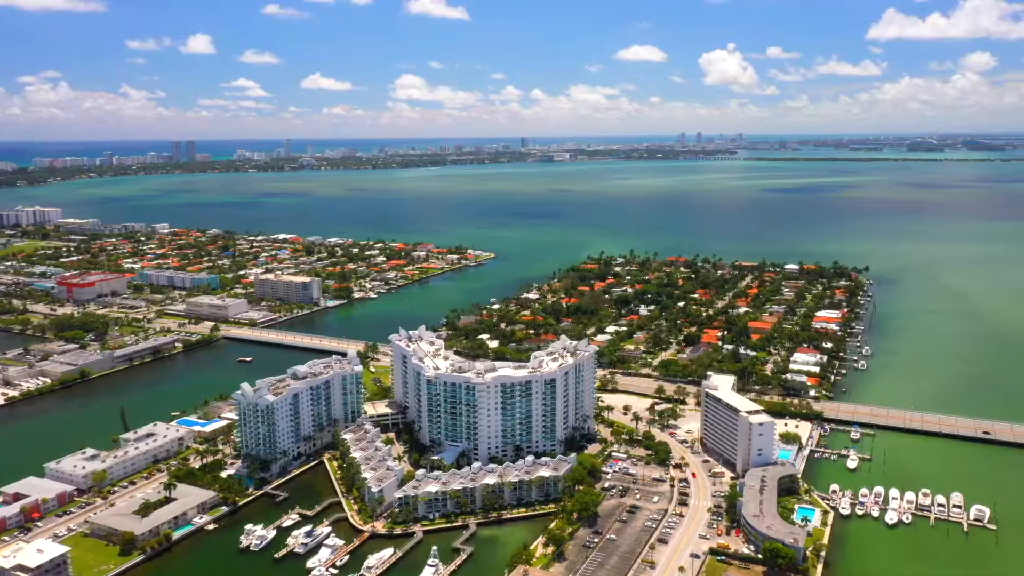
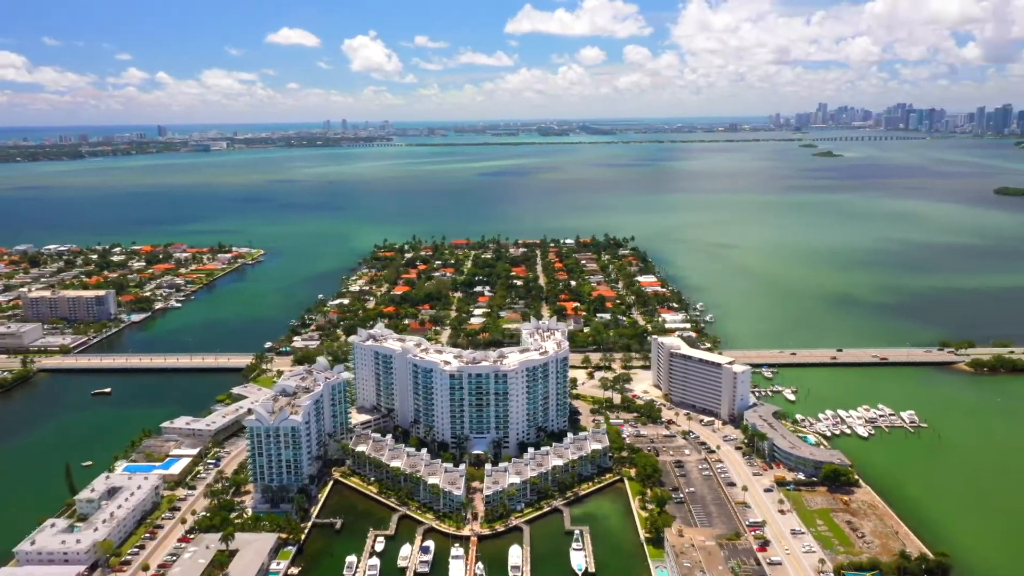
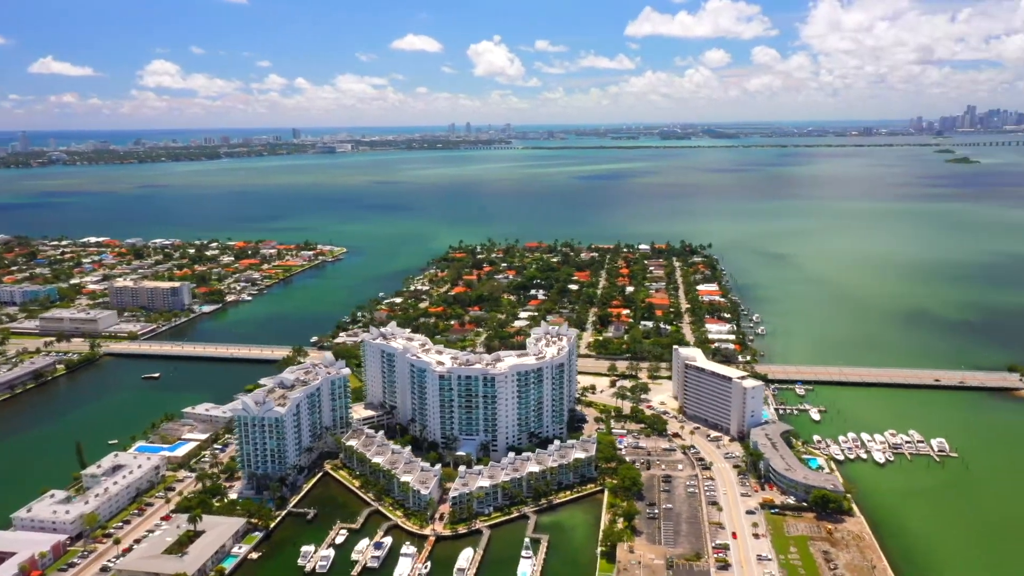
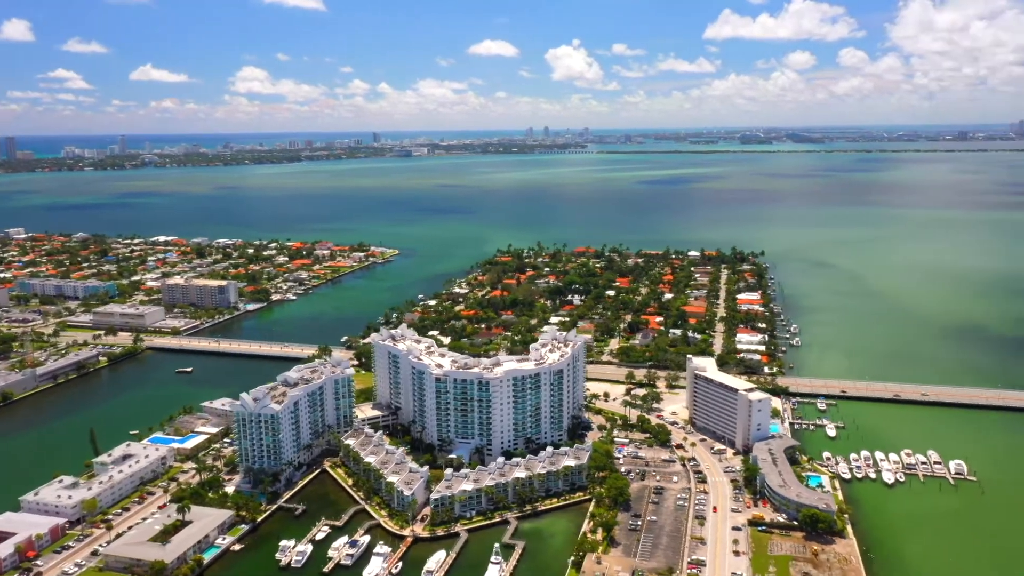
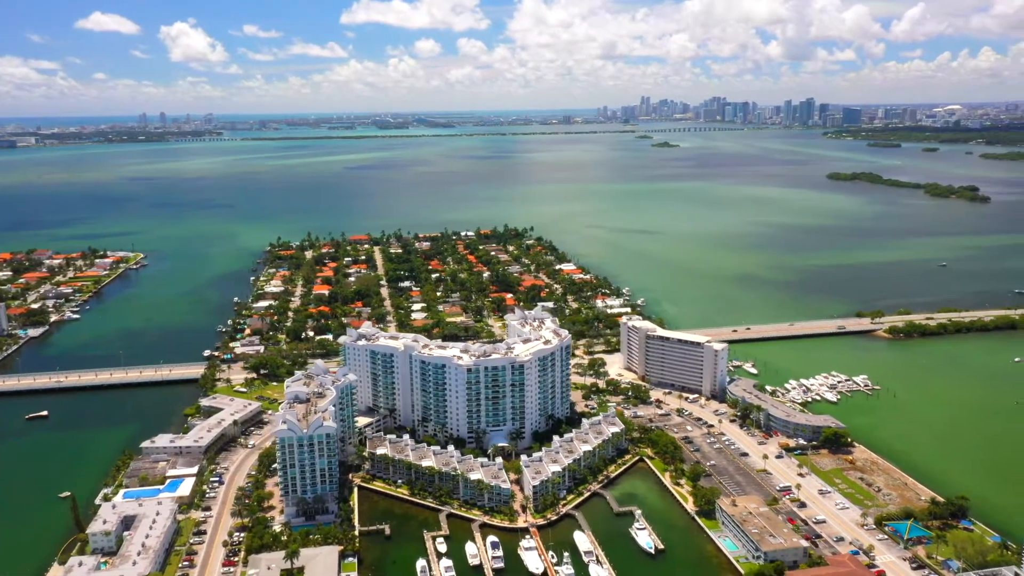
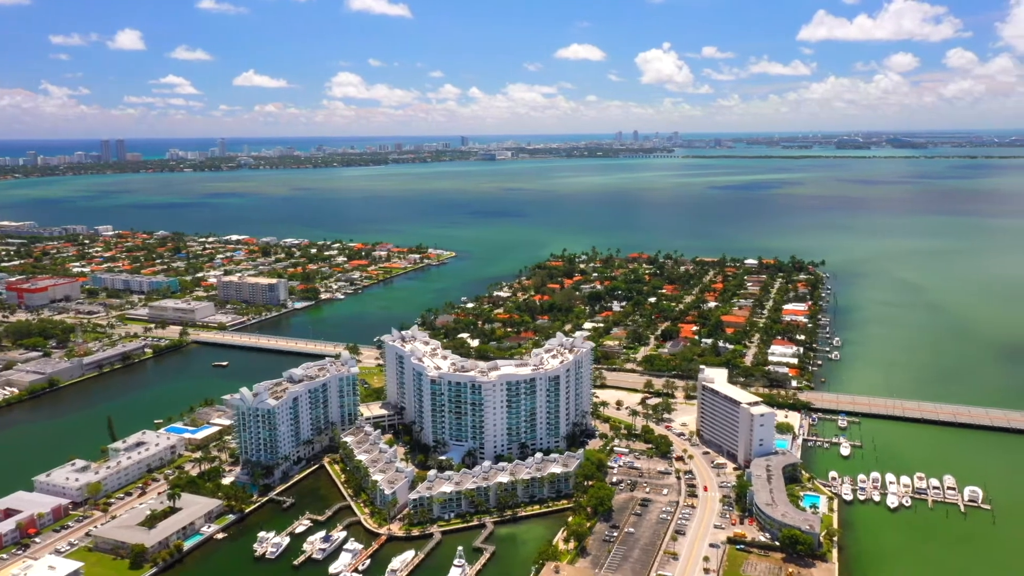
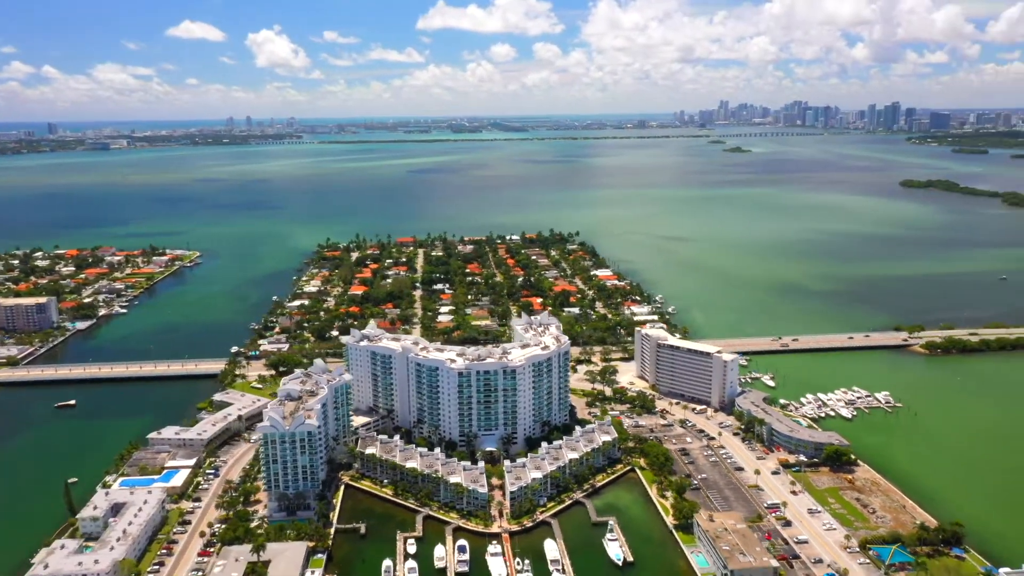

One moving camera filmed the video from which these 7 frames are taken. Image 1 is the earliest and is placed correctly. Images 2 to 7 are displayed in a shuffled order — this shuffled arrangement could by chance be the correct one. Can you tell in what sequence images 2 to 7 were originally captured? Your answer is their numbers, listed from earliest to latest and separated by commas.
6, 4, 3, 2, 7, 5
